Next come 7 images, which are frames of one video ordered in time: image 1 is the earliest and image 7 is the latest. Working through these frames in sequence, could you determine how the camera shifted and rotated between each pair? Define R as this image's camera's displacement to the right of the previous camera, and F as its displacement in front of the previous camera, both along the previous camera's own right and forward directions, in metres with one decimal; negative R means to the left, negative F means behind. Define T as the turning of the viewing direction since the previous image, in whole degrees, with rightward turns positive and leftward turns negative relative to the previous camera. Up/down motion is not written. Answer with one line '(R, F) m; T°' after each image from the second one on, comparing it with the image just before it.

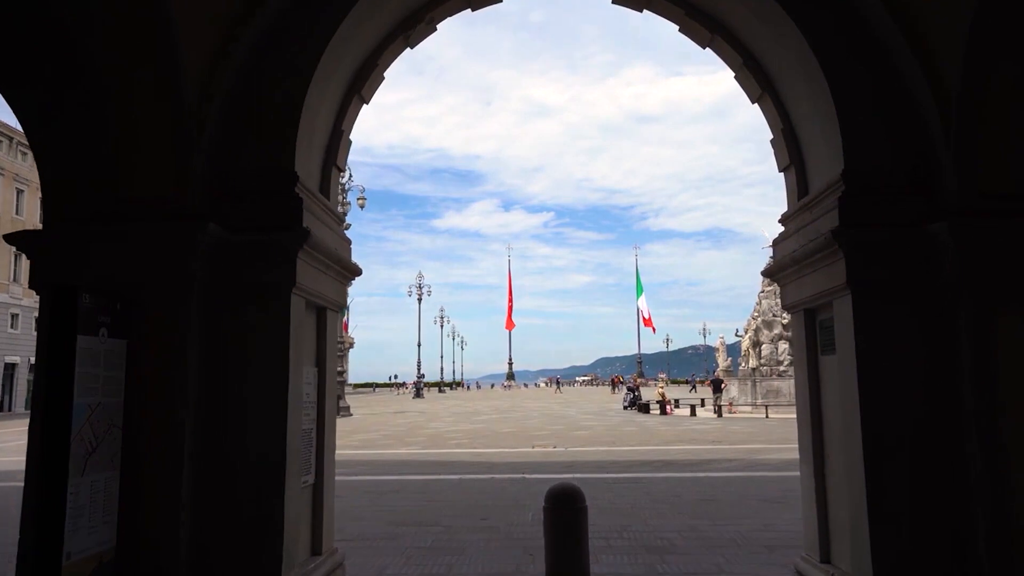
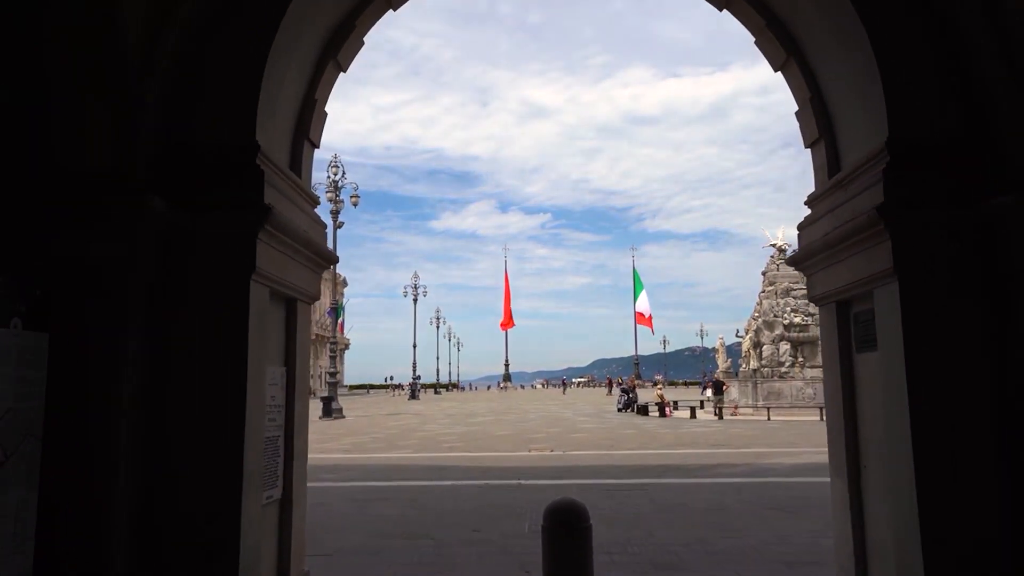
(0.0, +0.5) m; 0°
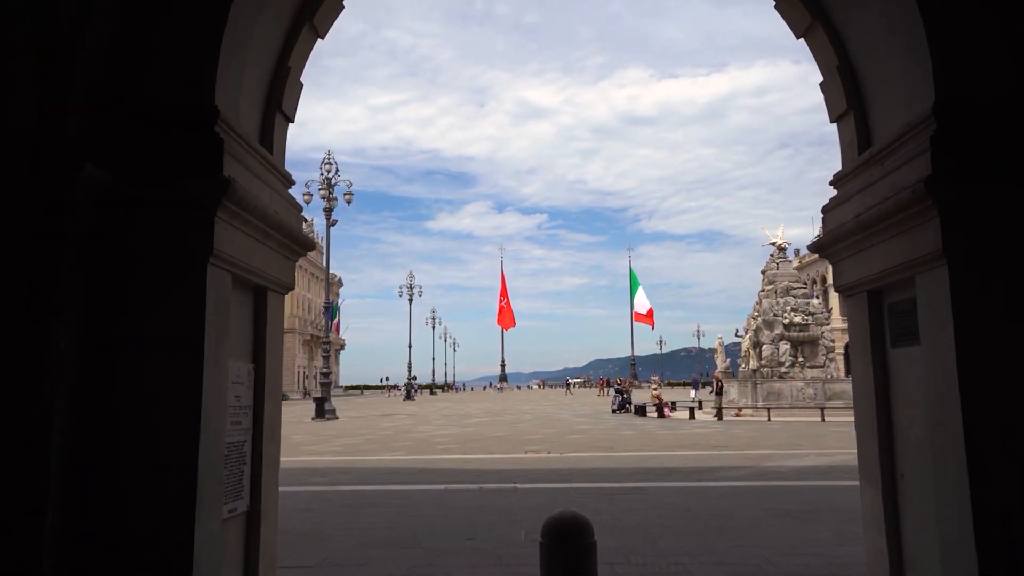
(0.0, +0.4) m; 0°
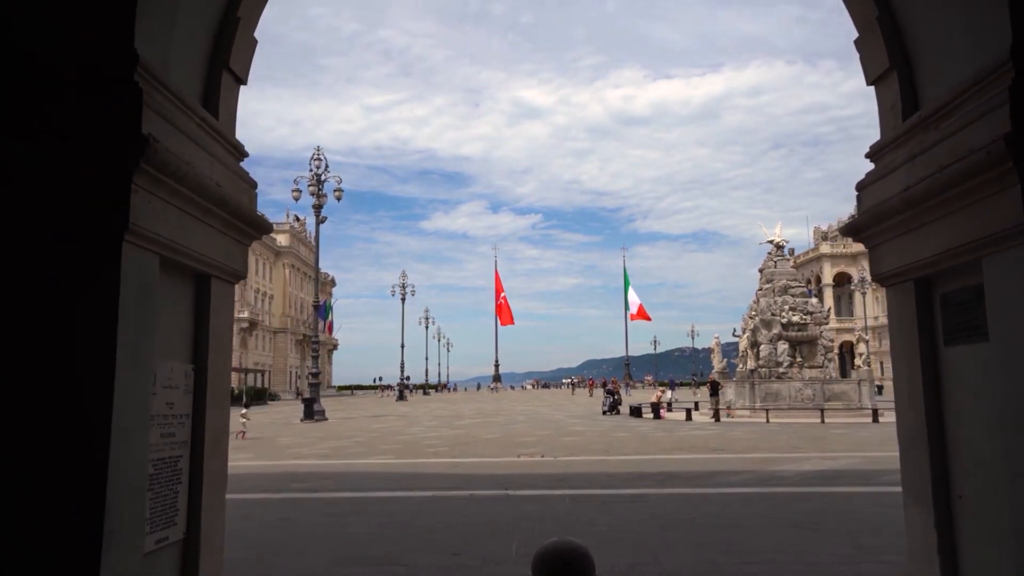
(0.0, +0.5) m; 0°
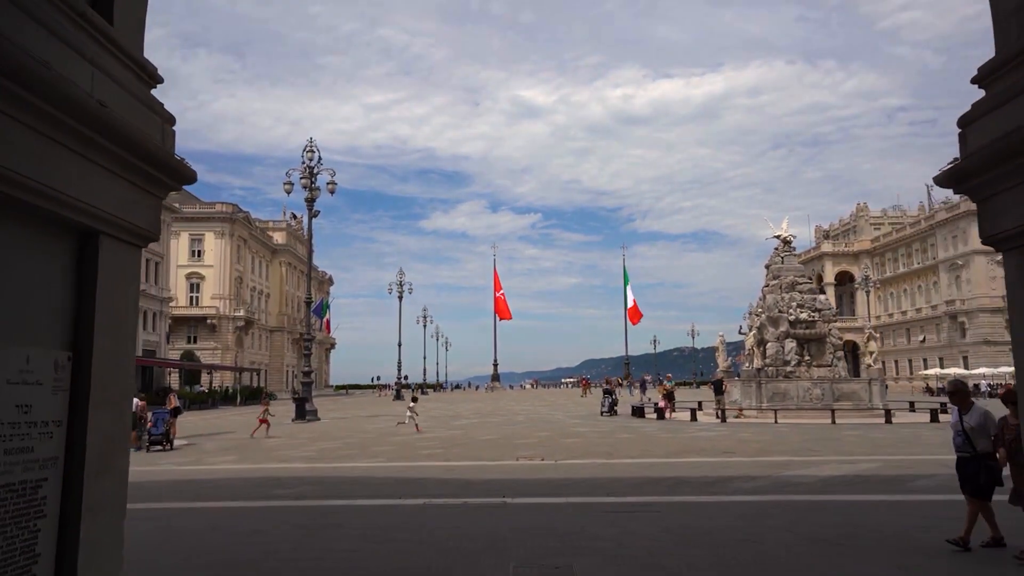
(0.0, +0.8) m; 0°
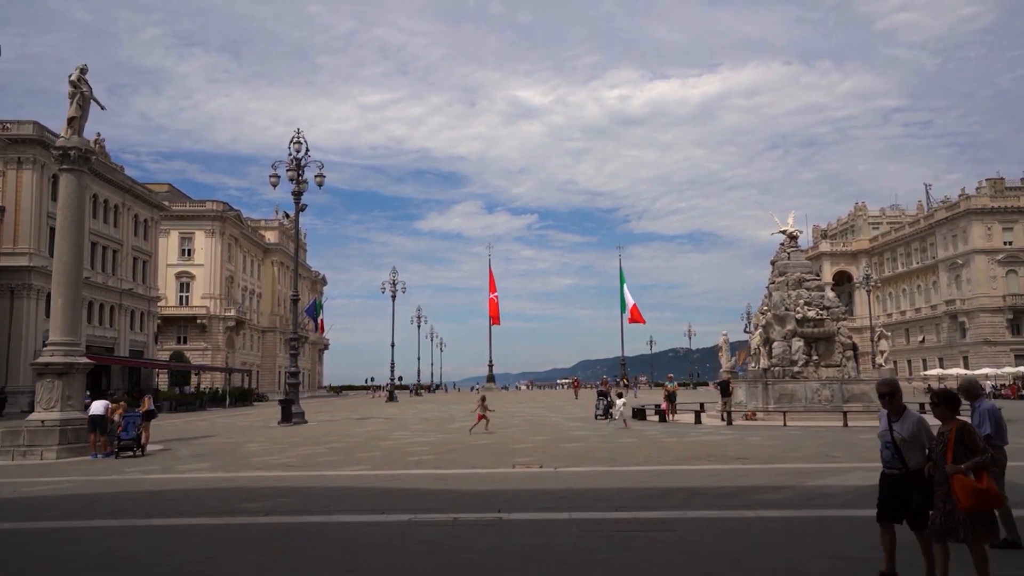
(0.0, +1.0) m; 0°
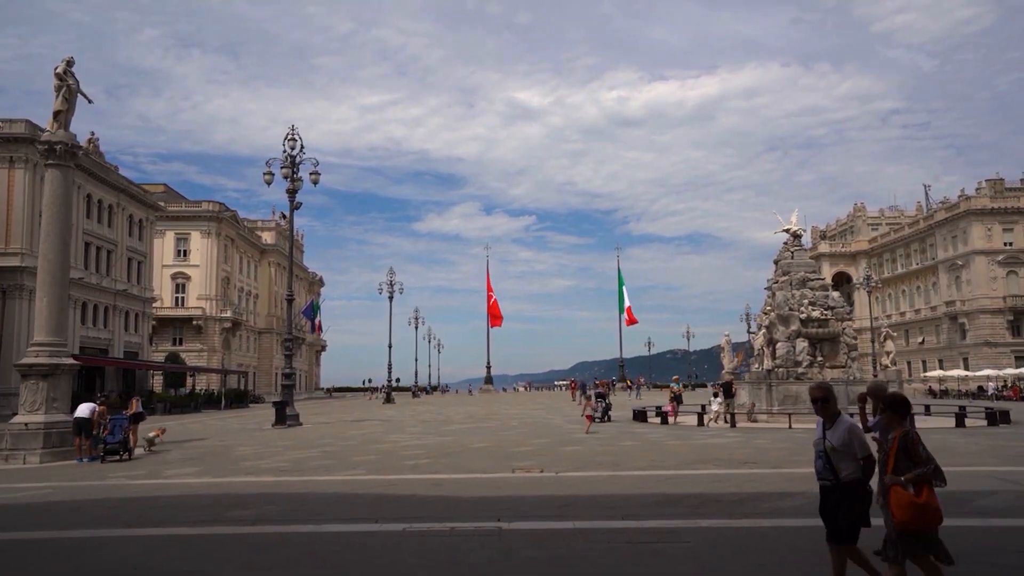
(0.0, +0.5) m; 0°
